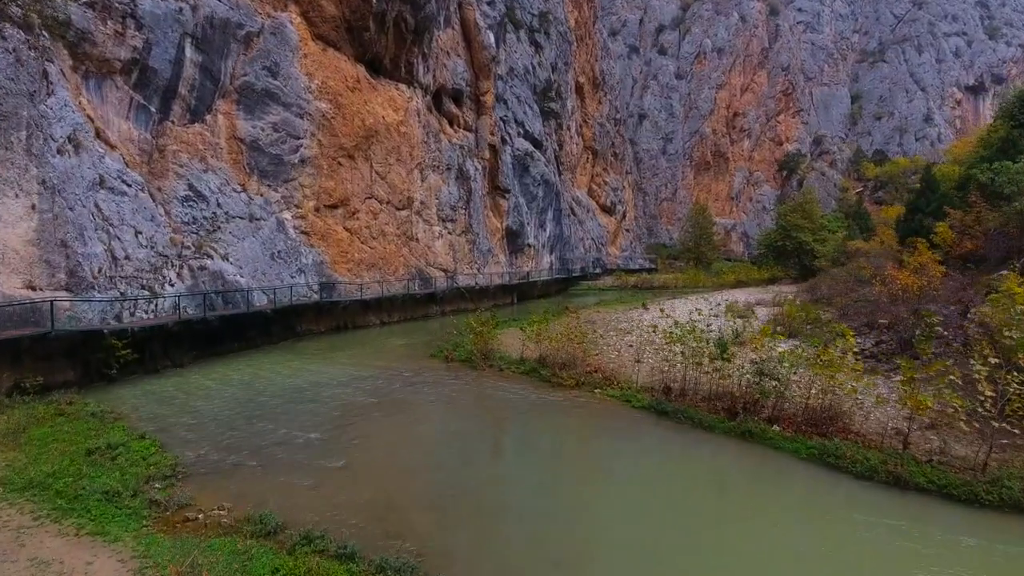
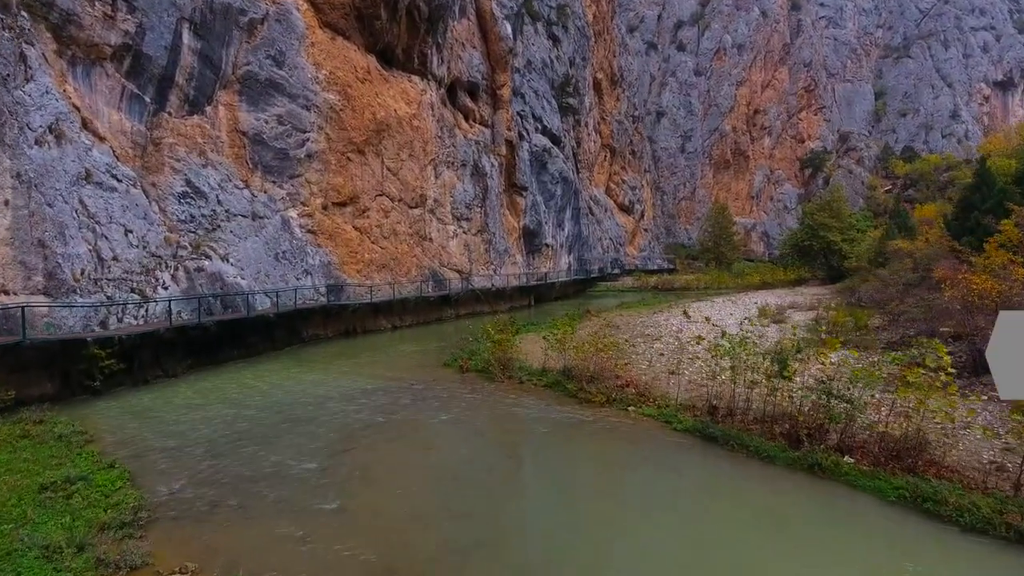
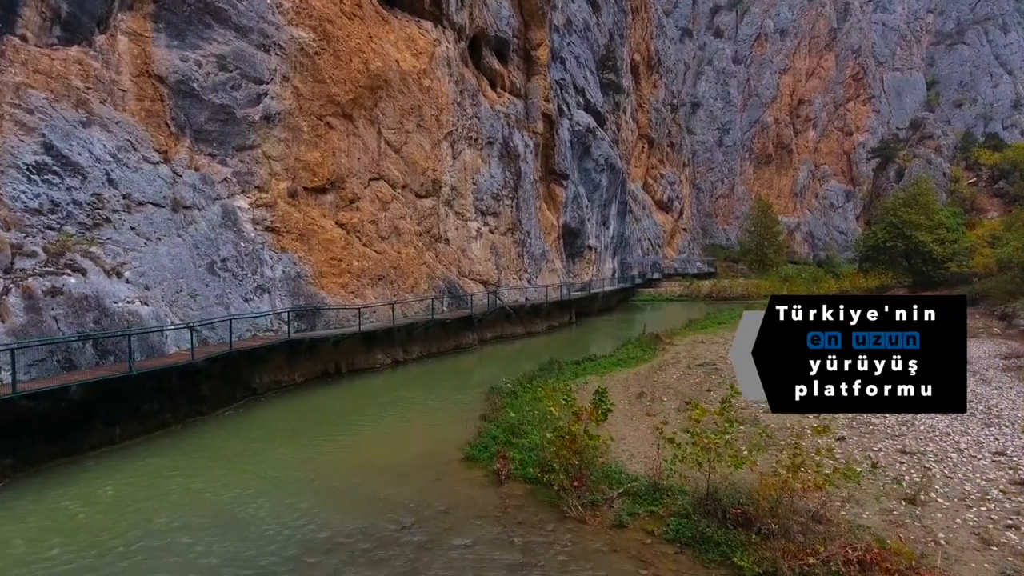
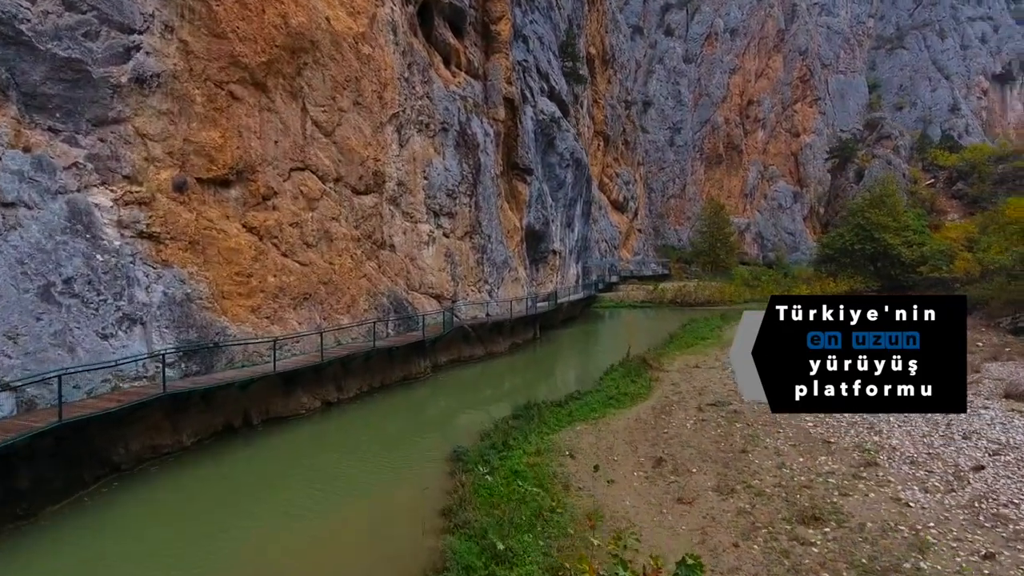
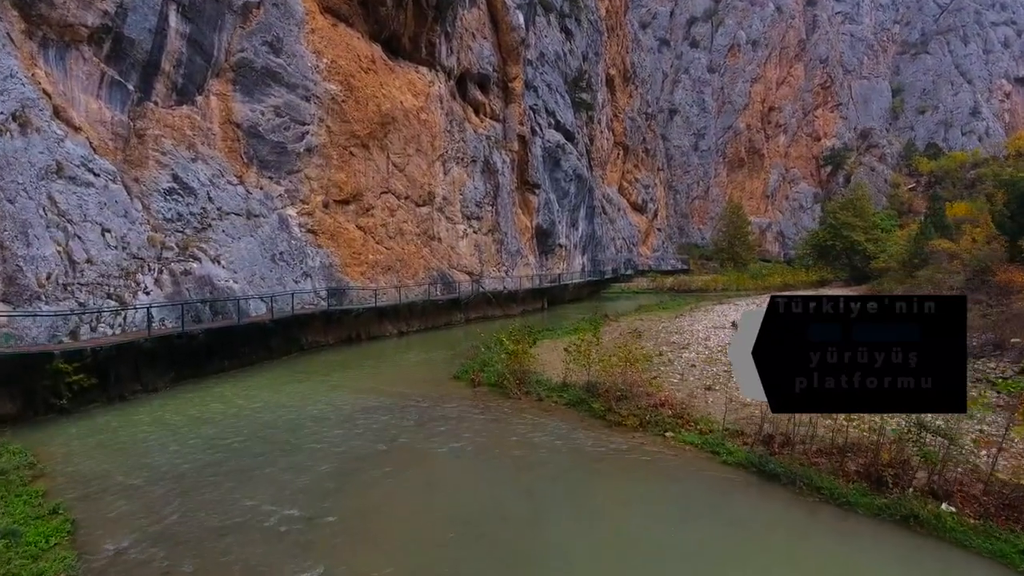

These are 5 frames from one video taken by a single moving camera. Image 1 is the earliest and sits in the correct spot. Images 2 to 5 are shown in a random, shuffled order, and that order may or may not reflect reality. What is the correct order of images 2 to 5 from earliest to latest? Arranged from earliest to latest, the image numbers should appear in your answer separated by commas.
2, 5, 3, 4
